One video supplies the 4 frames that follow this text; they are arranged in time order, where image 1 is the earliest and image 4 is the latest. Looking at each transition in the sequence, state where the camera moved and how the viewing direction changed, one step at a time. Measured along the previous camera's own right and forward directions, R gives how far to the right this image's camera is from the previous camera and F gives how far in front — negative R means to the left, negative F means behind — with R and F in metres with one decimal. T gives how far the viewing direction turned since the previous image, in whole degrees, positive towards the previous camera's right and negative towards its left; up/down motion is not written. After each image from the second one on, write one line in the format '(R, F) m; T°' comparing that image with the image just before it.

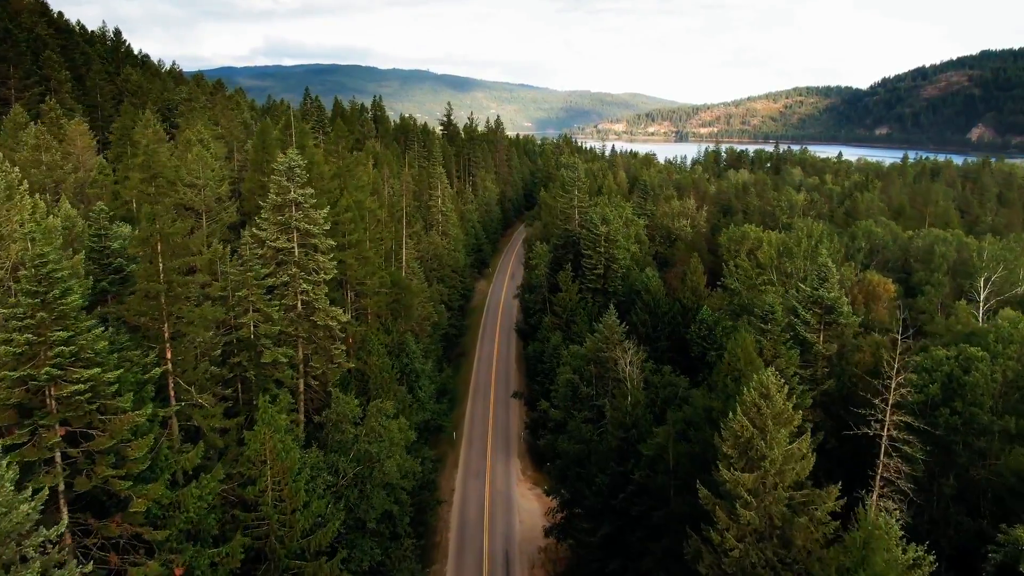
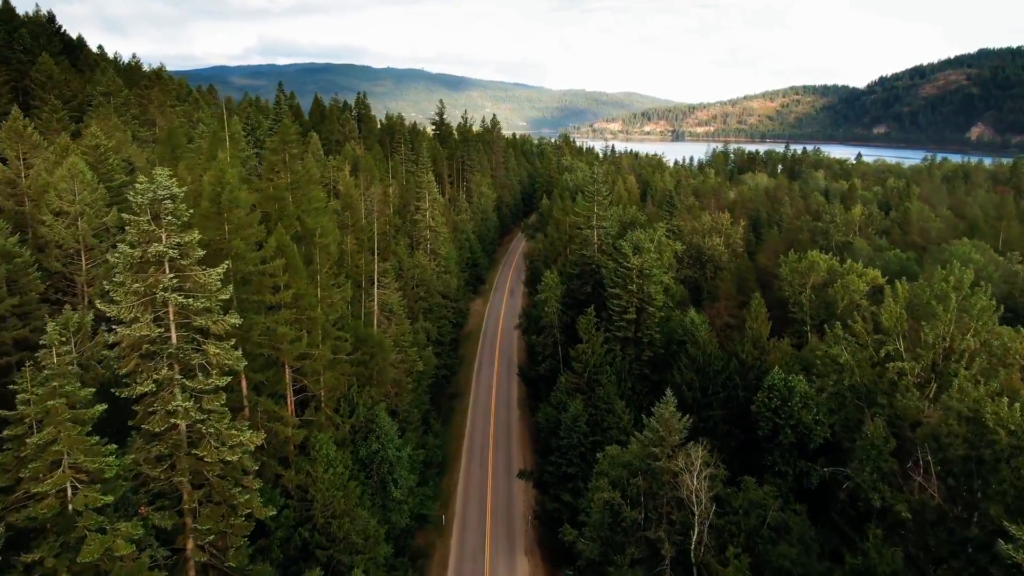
(-0.7, +13.5) m; 0°
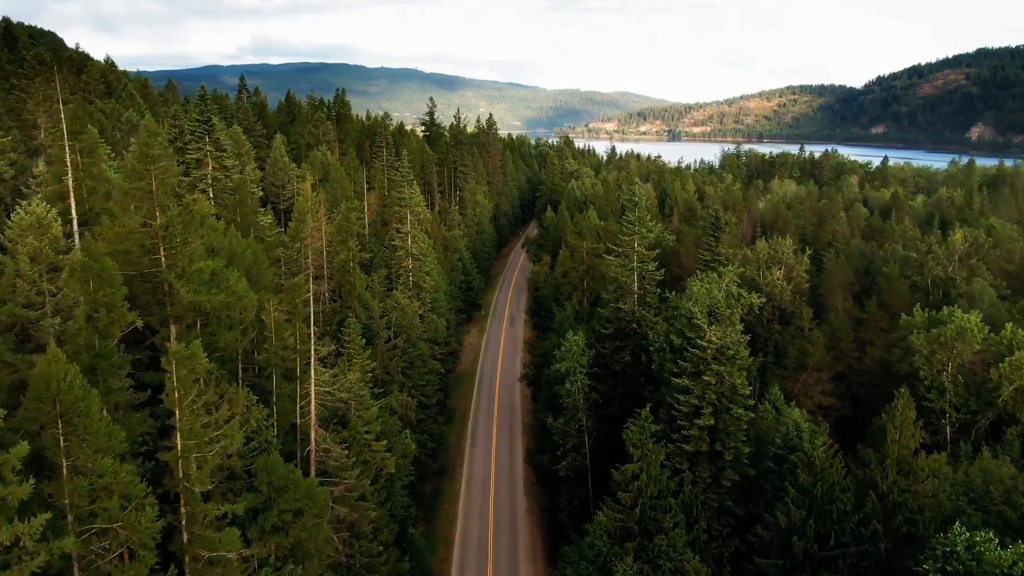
(-0.8, +15.5) m; 0°
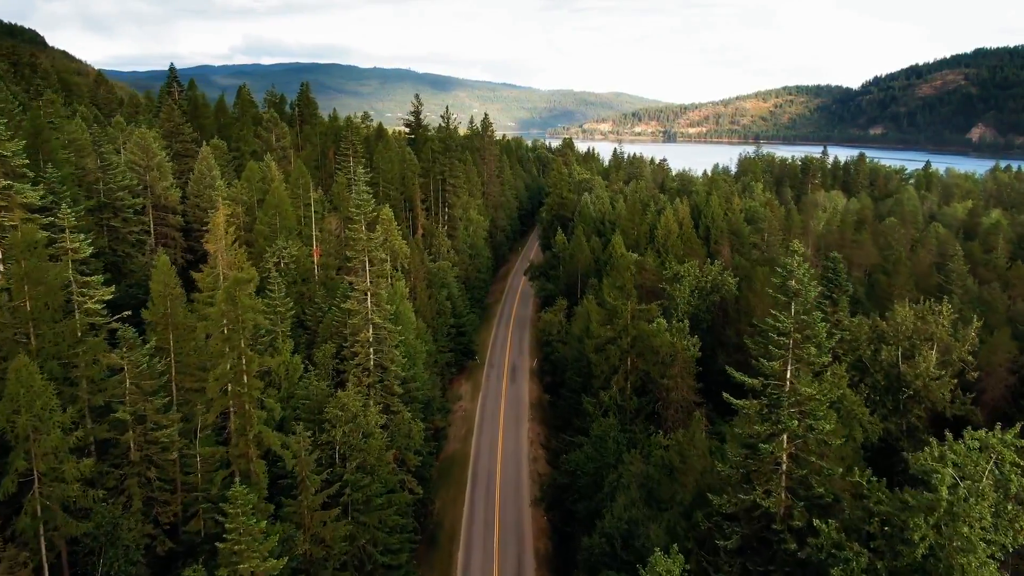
(-1.0, +20.0) m; +1°
